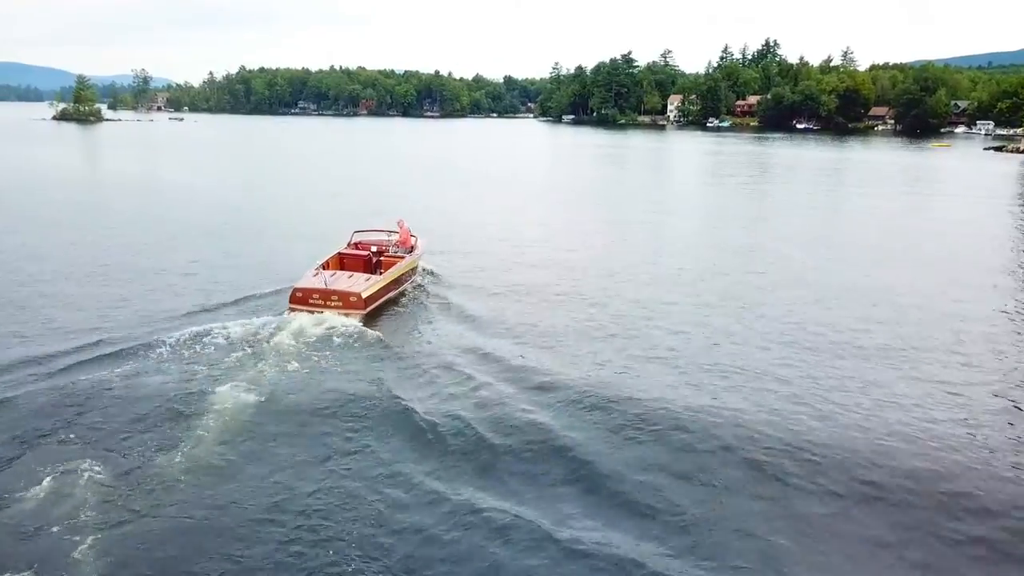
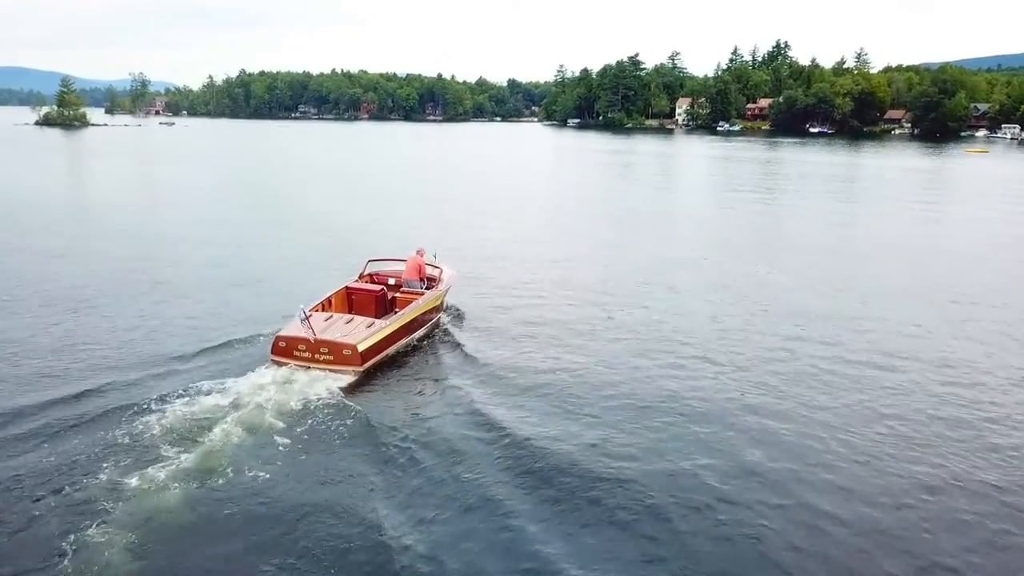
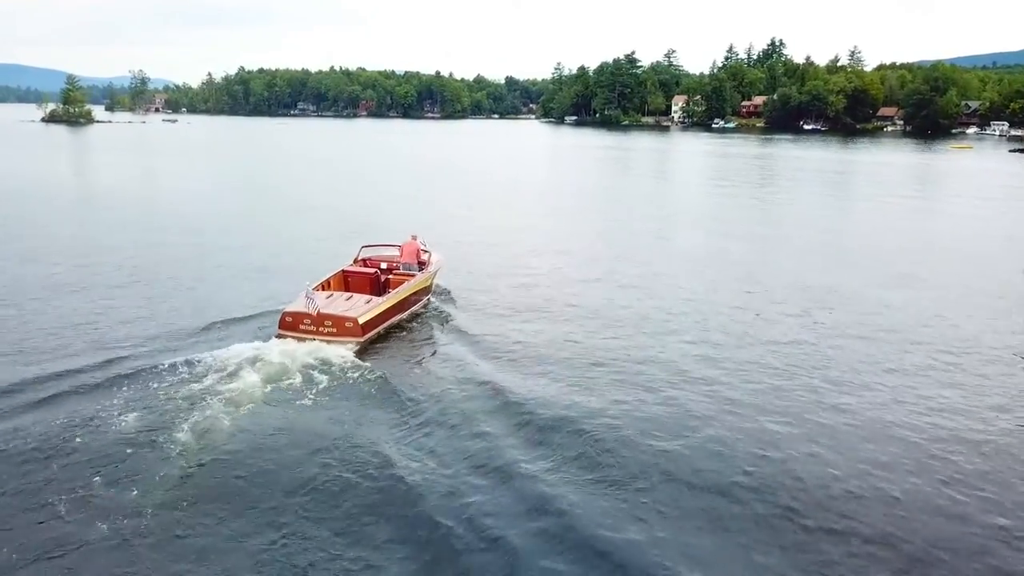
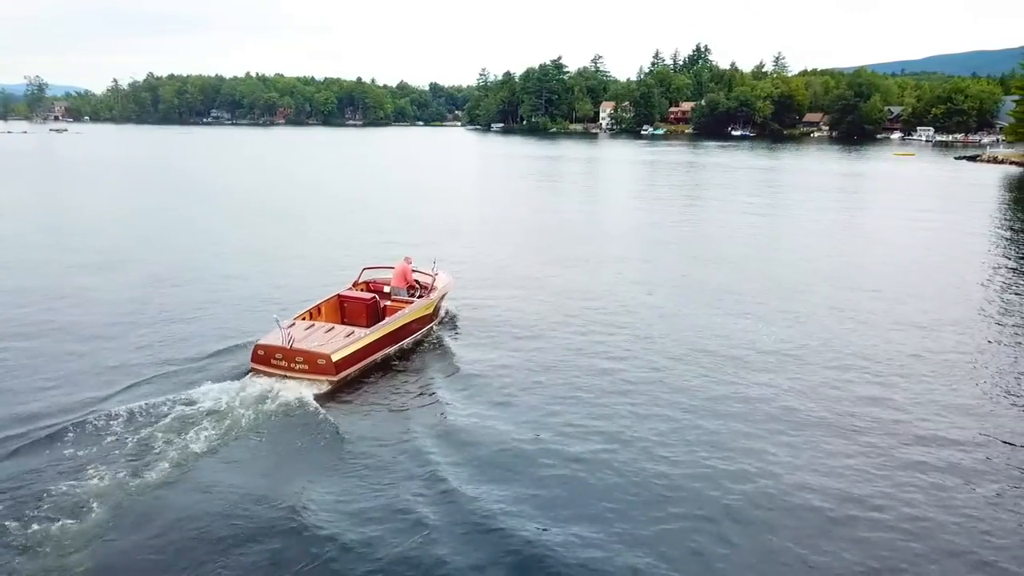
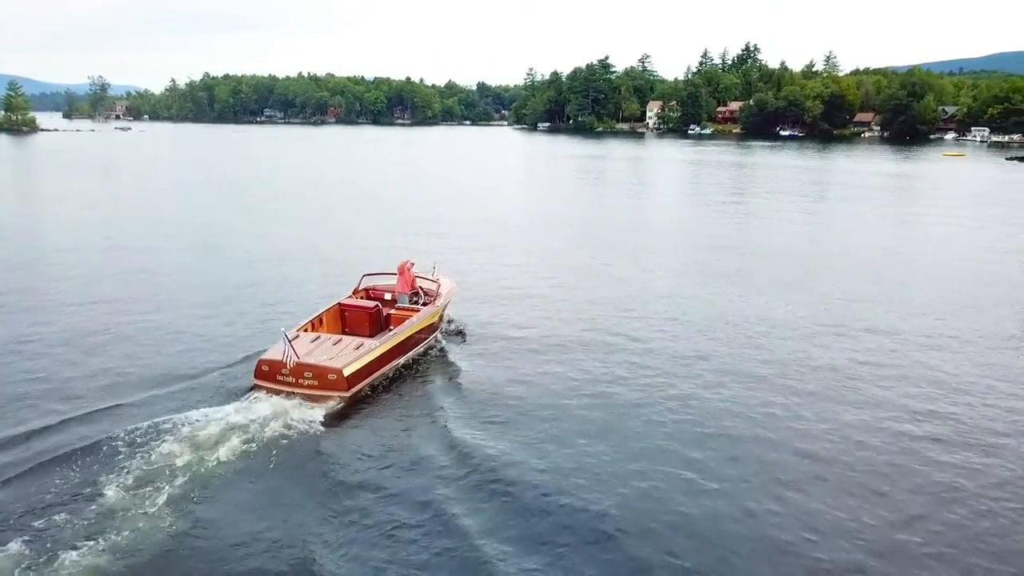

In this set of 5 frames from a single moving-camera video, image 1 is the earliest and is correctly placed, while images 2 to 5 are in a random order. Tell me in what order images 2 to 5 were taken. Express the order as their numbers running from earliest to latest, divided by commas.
3, 2, 5, 4
